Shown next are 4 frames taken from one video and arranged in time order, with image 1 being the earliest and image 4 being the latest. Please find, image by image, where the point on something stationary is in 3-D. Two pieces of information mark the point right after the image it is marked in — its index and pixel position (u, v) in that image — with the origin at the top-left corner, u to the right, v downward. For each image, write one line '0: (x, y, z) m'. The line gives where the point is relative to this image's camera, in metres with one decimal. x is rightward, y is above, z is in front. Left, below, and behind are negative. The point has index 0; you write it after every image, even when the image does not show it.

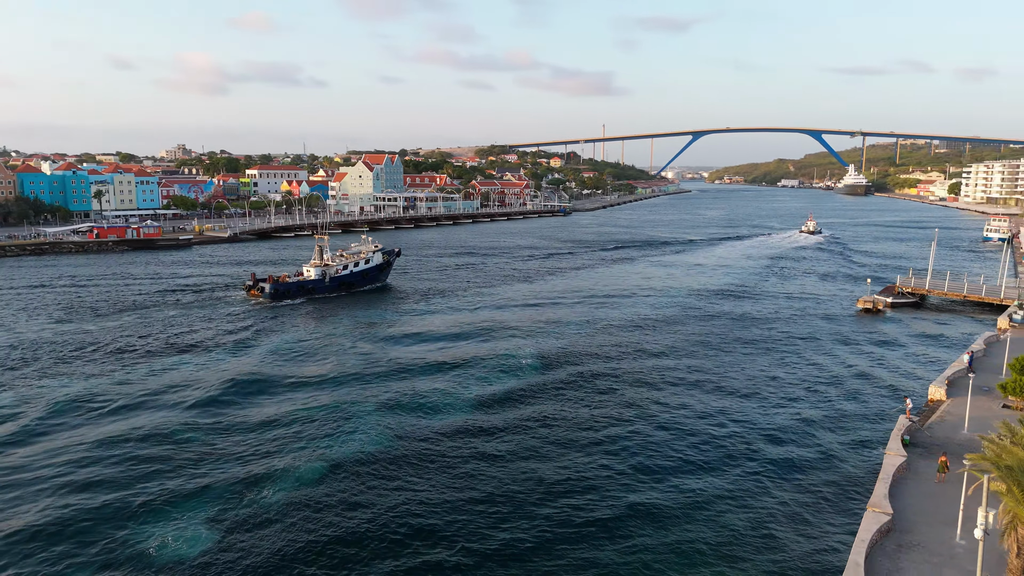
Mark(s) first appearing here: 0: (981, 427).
0: (+11.4, -3.3, +17.6) m
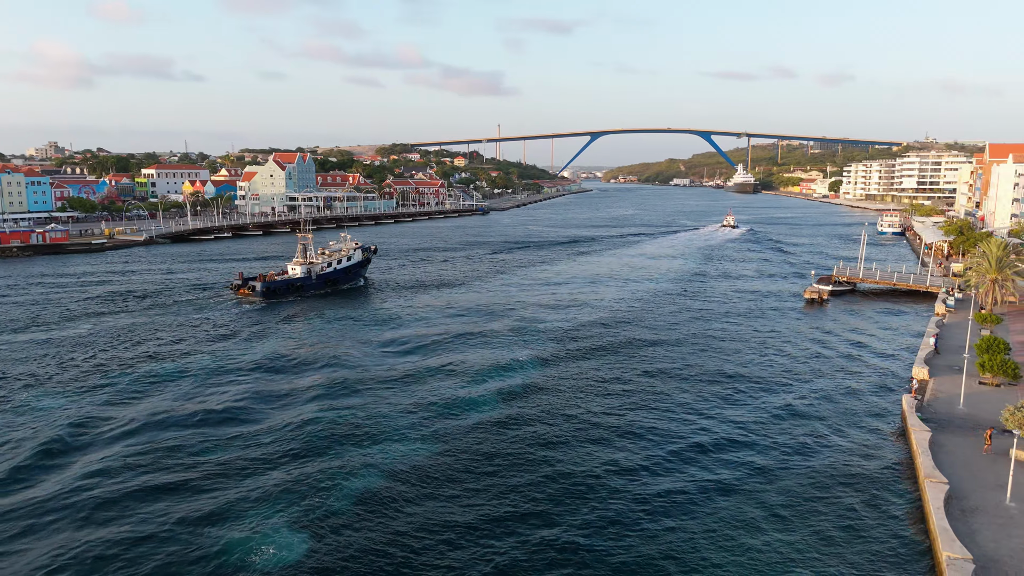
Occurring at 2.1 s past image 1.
0: (+12.2, -2.9, +19.3) m
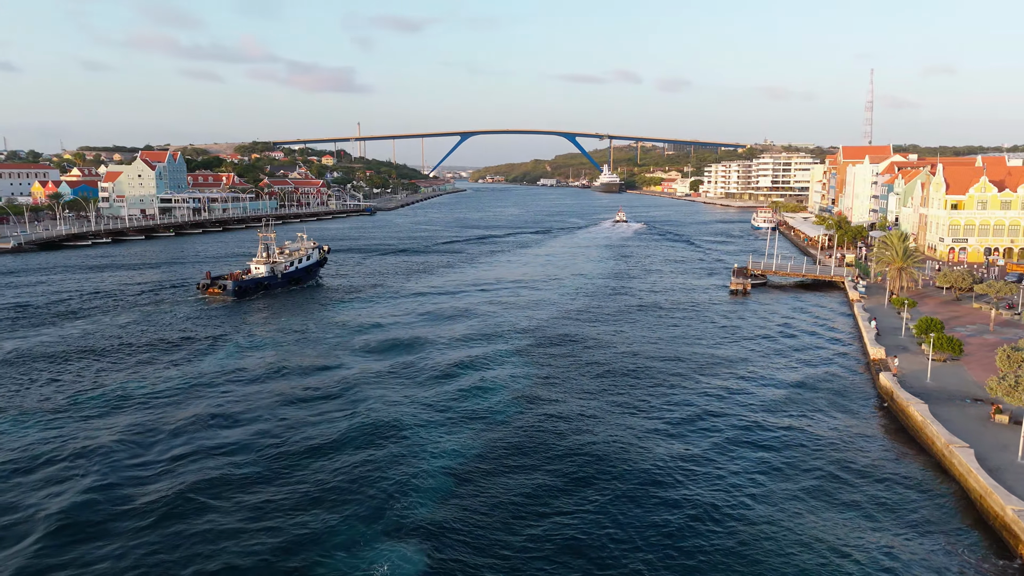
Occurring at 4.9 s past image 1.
0: (+12.4, -2.5, +21.6) m
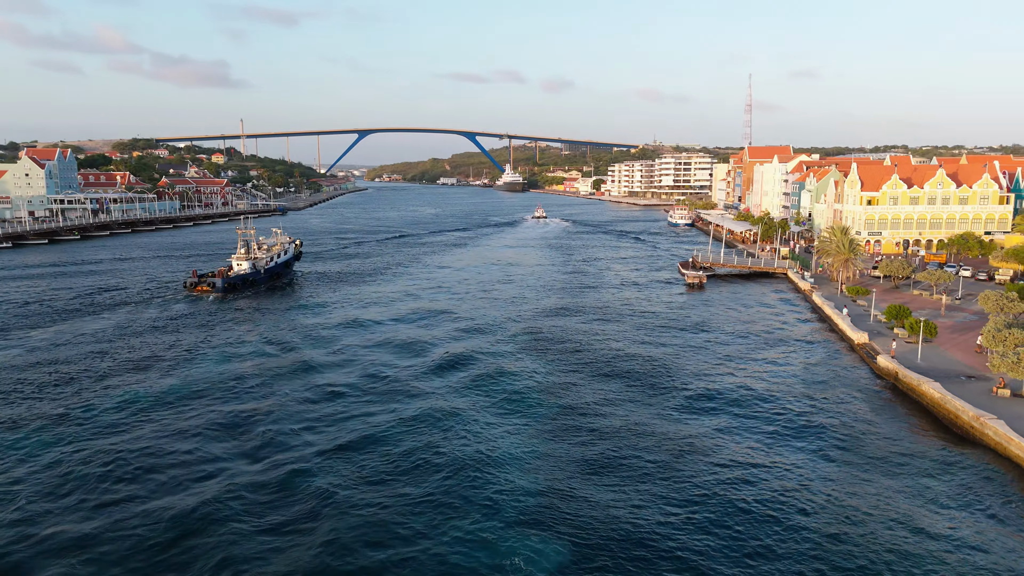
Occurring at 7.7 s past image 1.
0: (+13.0, -2.1, +23.3) m
